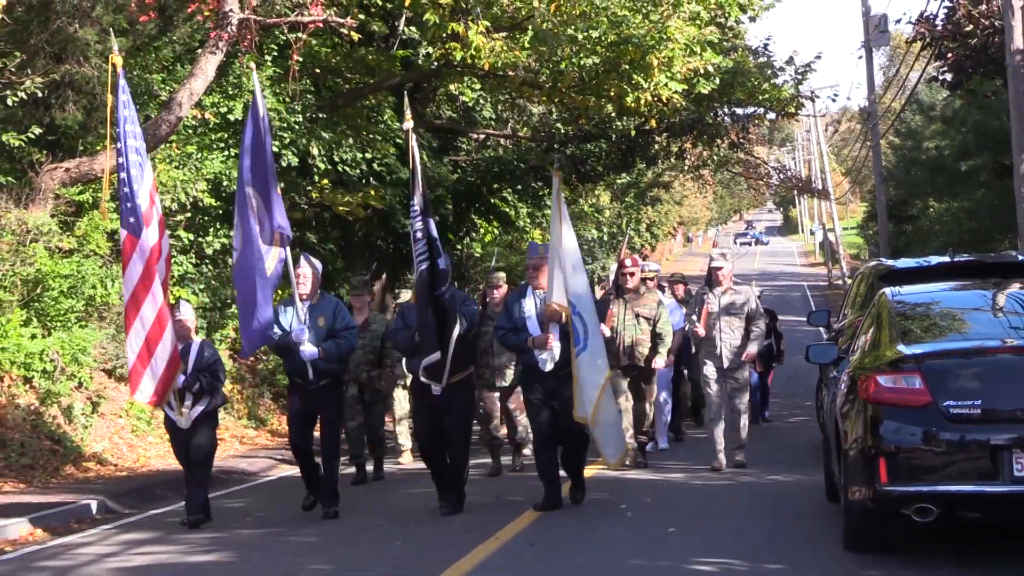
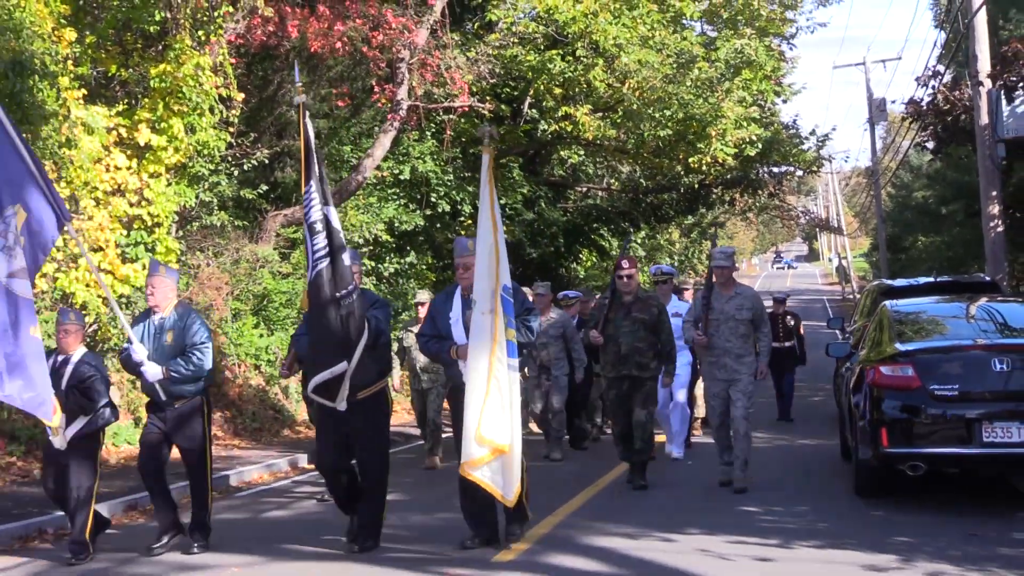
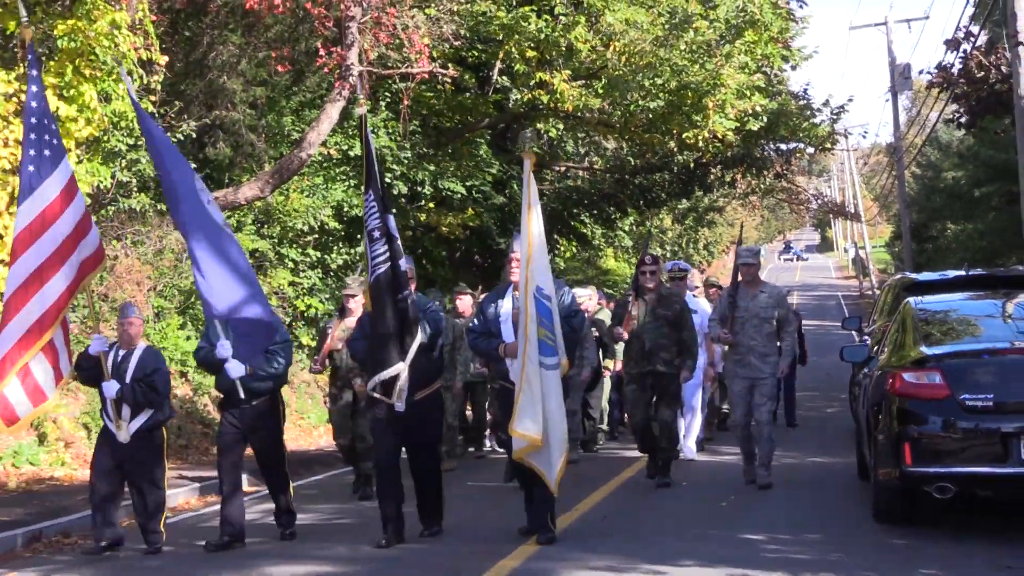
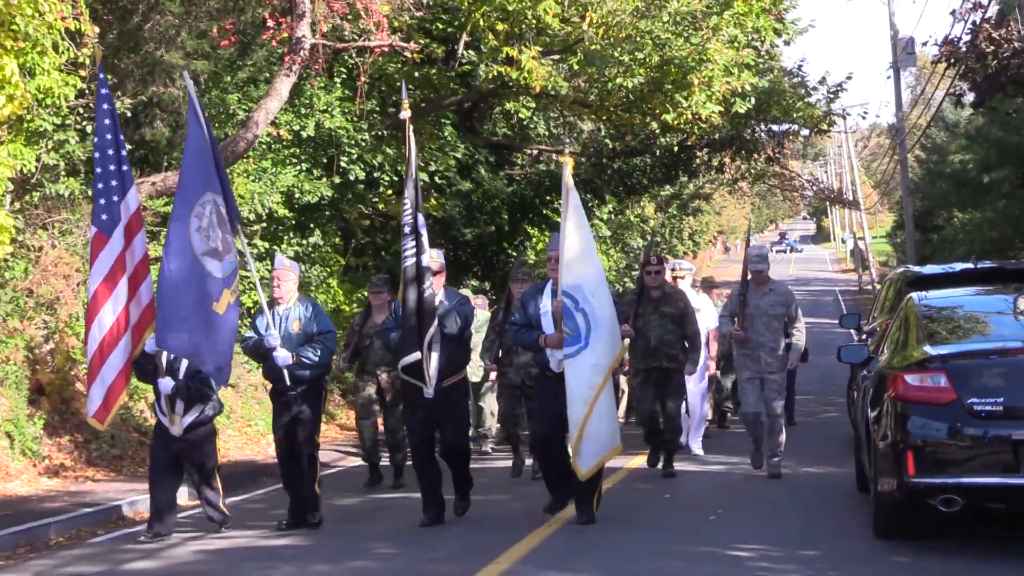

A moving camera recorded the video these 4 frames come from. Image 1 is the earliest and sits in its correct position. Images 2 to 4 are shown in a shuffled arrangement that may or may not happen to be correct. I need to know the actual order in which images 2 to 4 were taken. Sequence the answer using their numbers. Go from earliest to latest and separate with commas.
4, 3, 2
